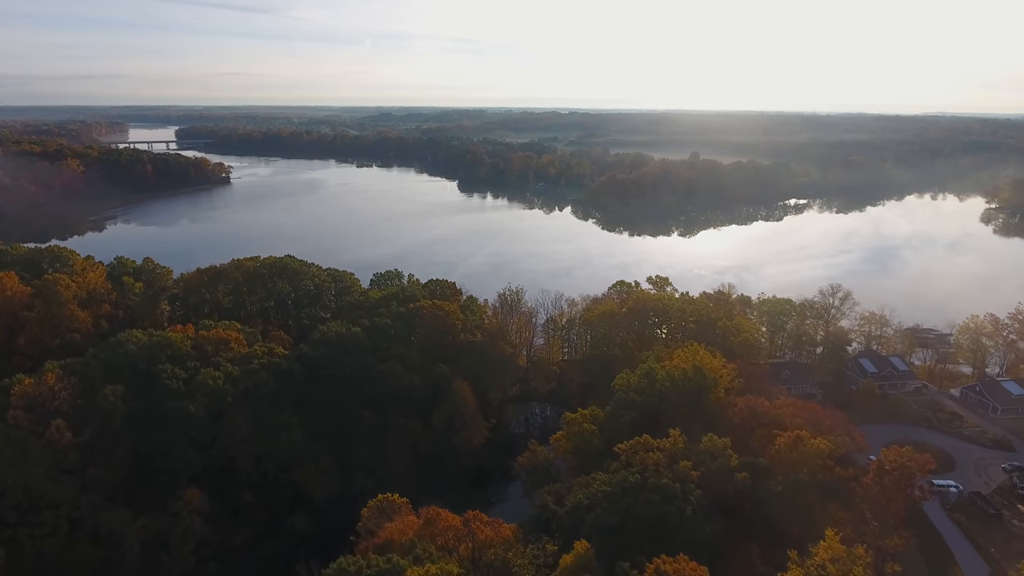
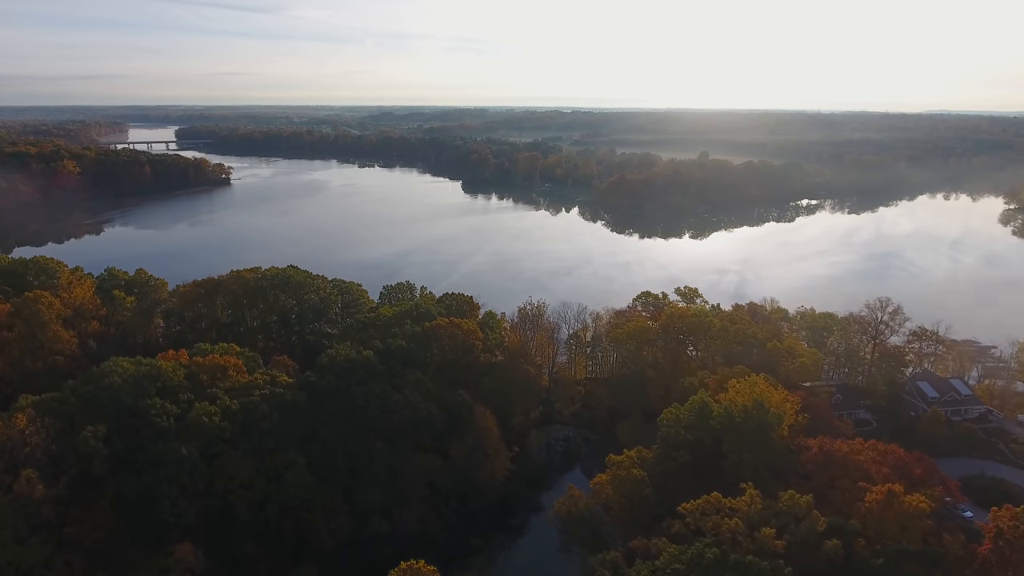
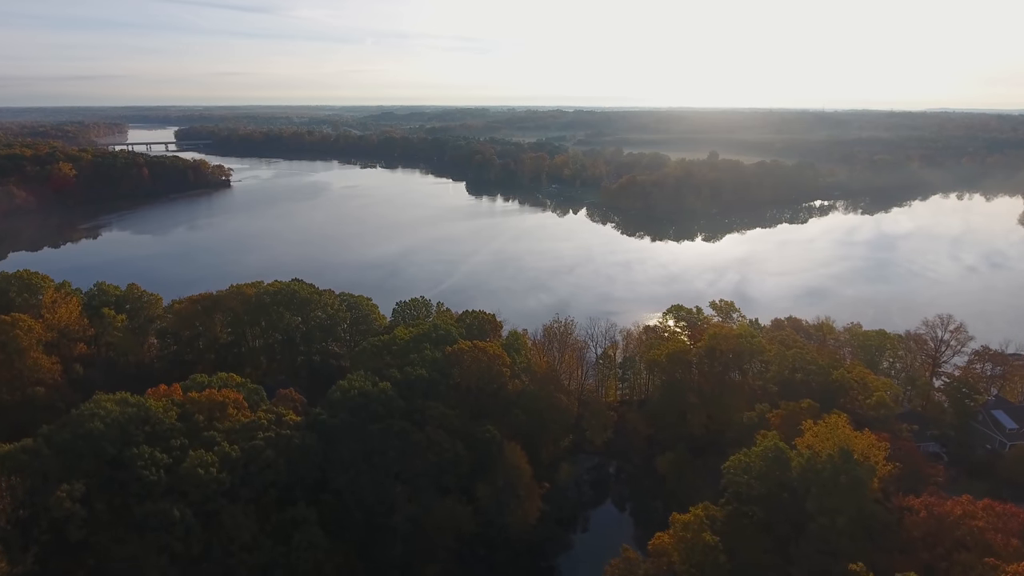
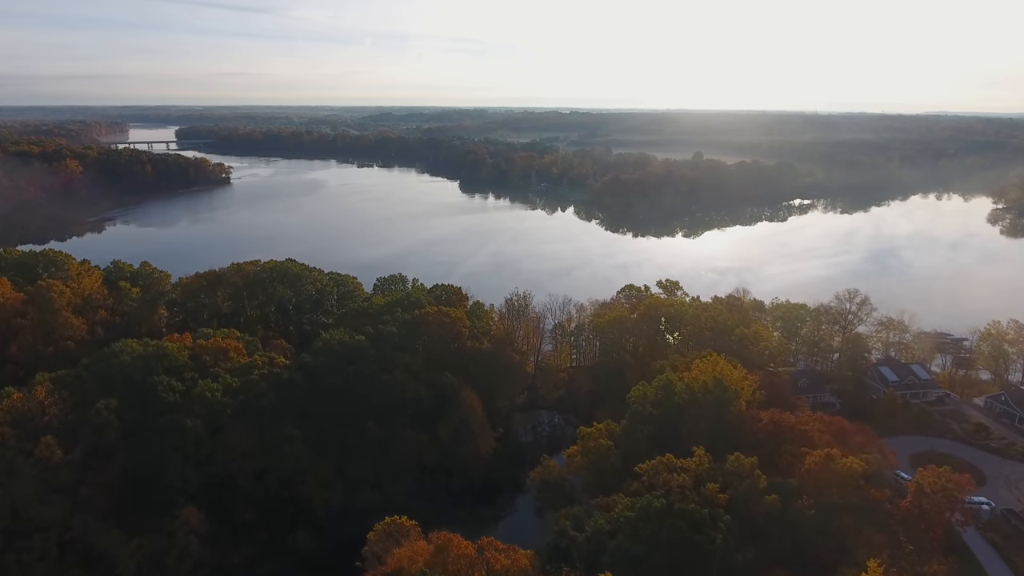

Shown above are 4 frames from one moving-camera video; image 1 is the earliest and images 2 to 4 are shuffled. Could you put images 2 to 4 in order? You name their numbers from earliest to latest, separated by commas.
4, 2, 3
